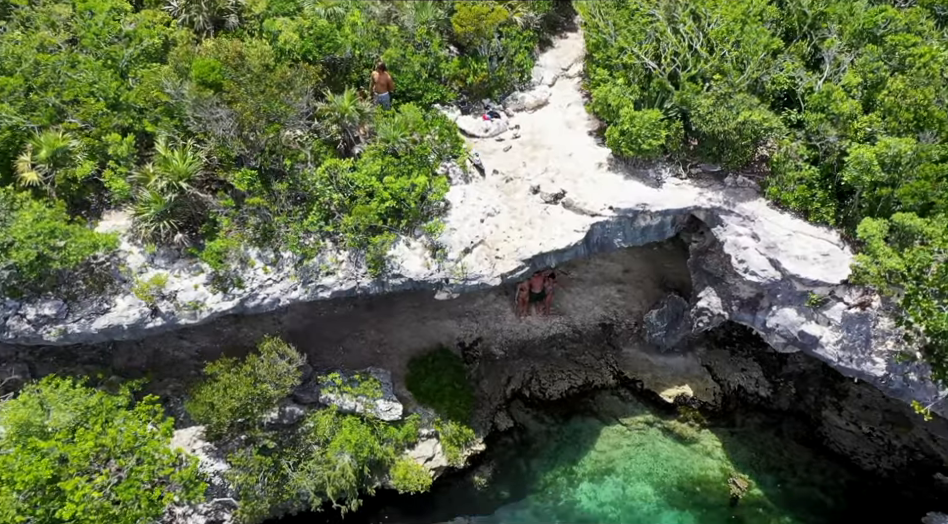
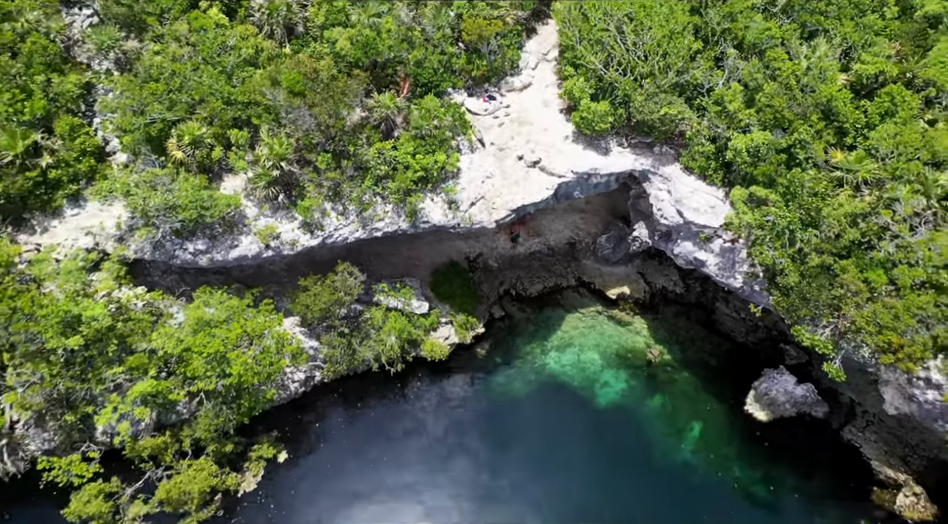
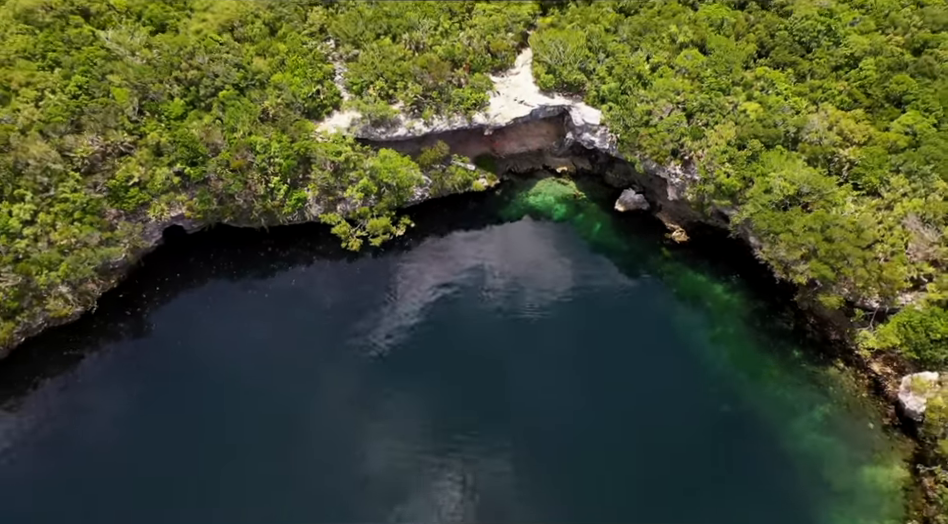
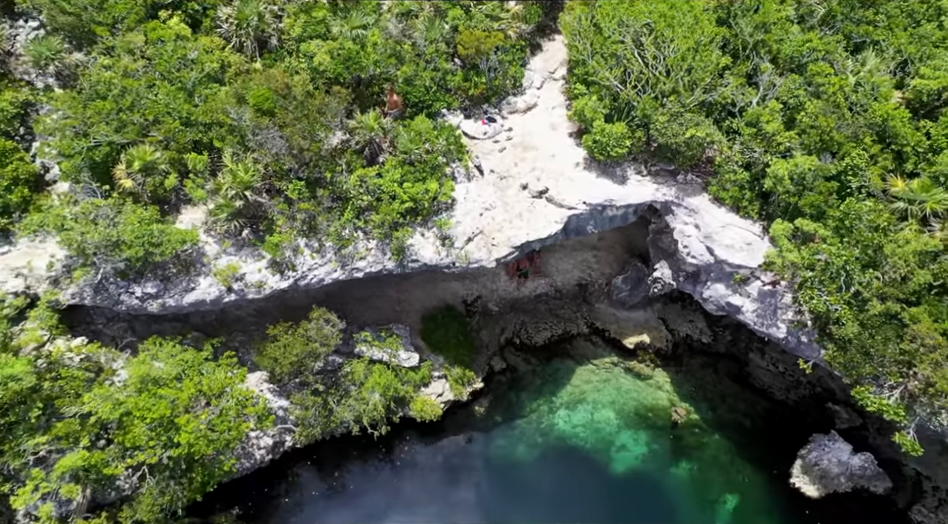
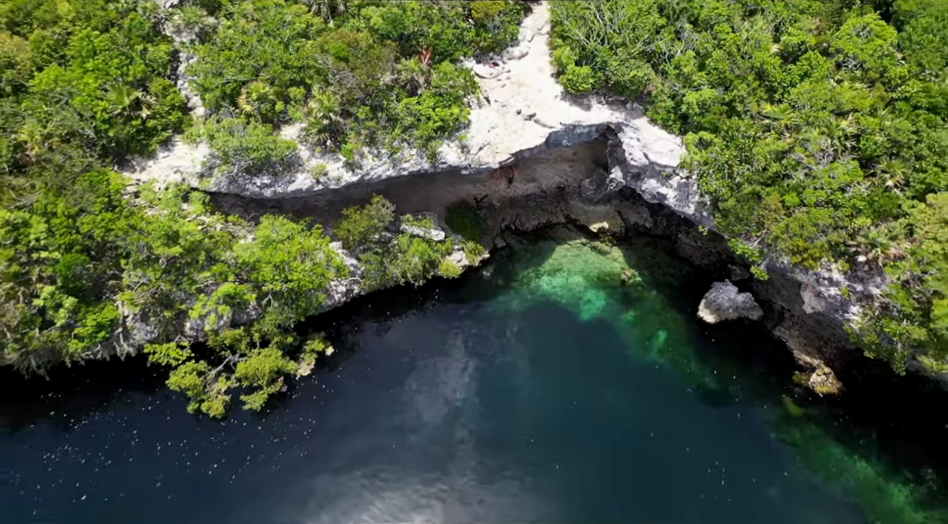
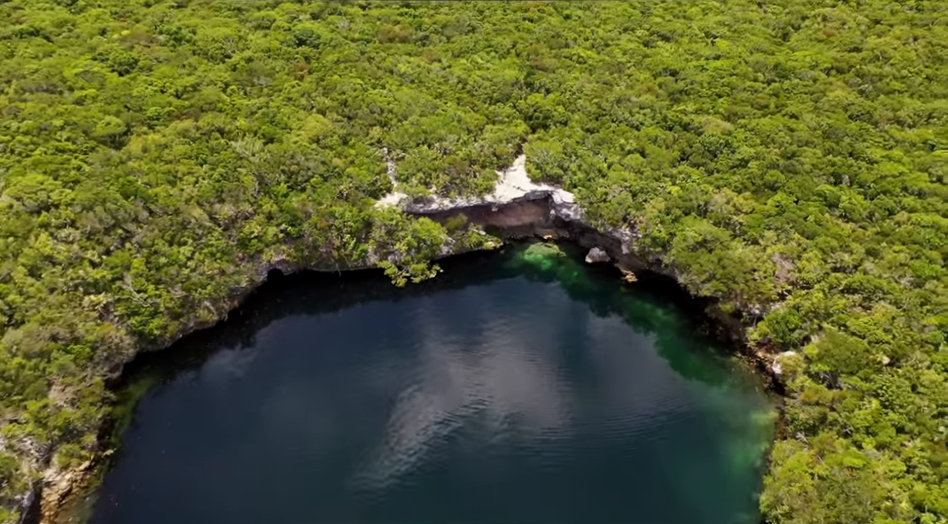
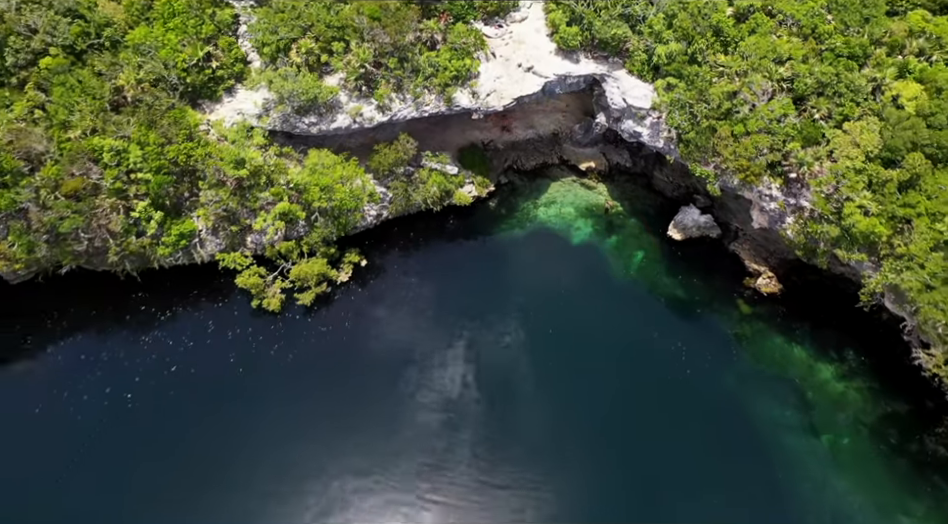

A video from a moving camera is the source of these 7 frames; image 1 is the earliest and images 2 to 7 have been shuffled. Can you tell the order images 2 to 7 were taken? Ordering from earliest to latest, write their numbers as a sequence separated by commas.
4, 2, 5, 7, 3, 6
